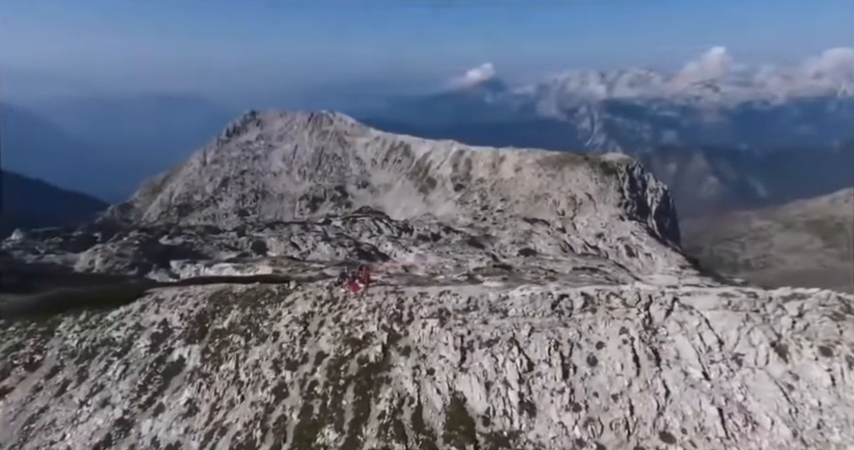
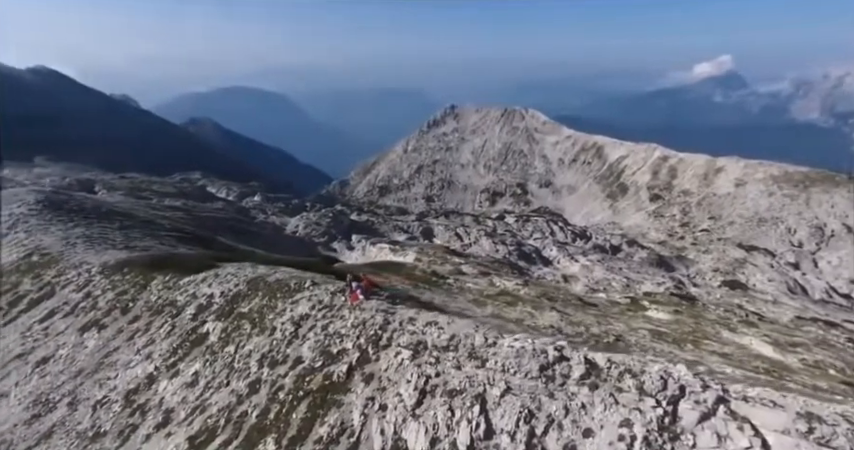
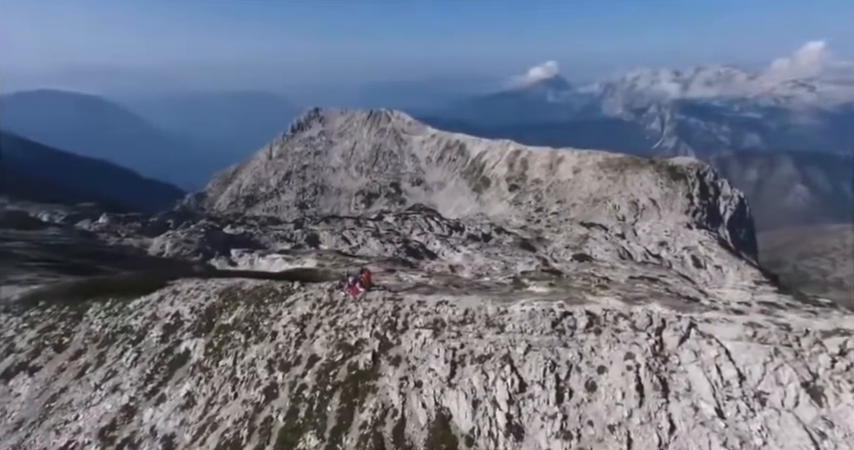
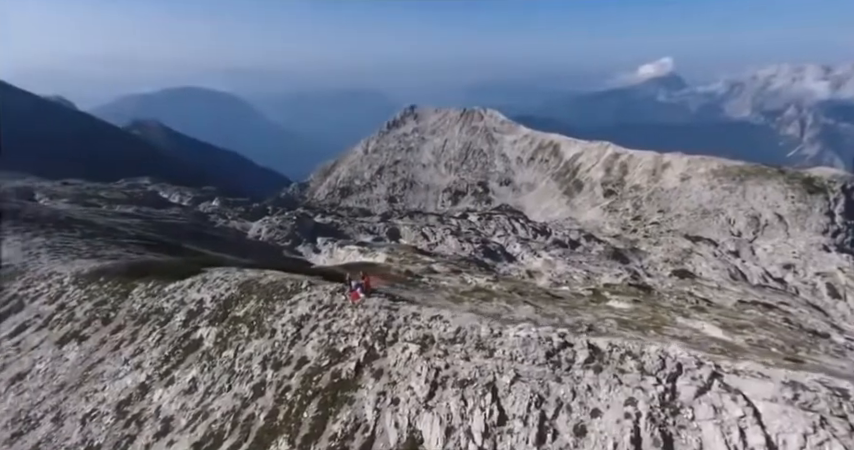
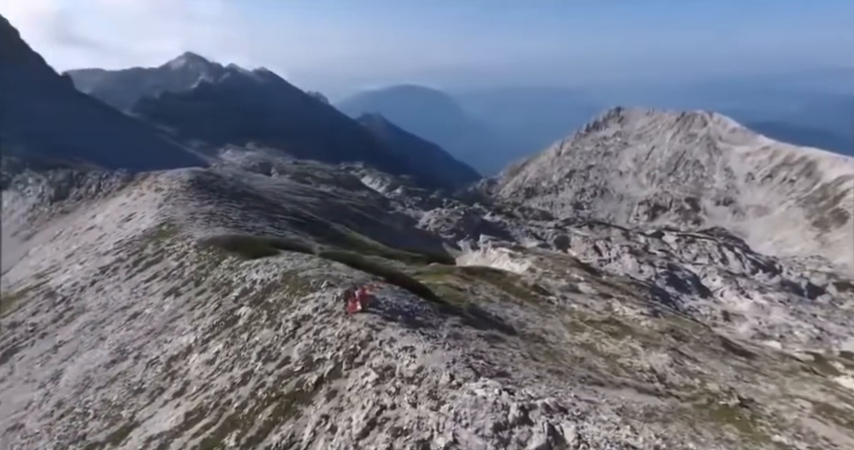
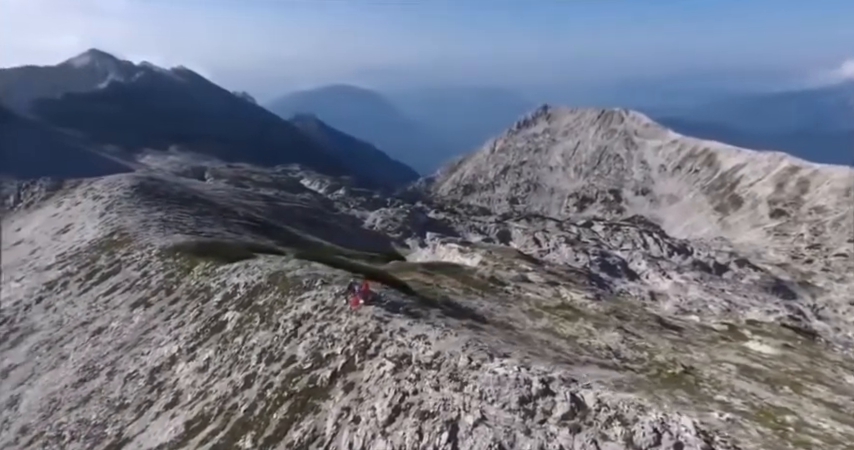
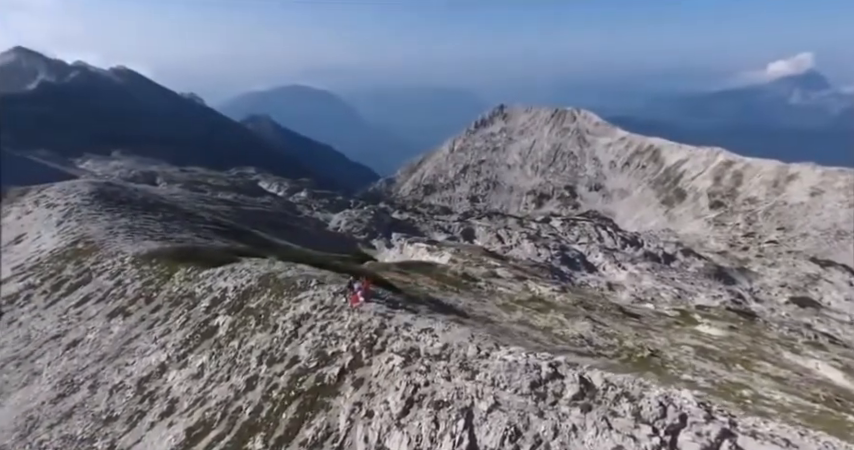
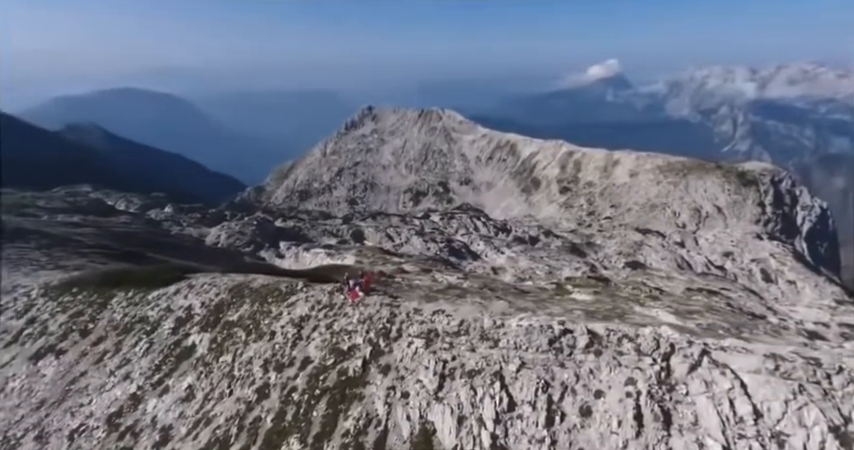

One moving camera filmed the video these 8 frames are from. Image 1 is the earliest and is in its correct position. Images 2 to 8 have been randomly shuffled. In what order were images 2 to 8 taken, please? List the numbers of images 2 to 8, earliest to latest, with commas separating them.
3, 8, 4, 2, 7, 6, 5
